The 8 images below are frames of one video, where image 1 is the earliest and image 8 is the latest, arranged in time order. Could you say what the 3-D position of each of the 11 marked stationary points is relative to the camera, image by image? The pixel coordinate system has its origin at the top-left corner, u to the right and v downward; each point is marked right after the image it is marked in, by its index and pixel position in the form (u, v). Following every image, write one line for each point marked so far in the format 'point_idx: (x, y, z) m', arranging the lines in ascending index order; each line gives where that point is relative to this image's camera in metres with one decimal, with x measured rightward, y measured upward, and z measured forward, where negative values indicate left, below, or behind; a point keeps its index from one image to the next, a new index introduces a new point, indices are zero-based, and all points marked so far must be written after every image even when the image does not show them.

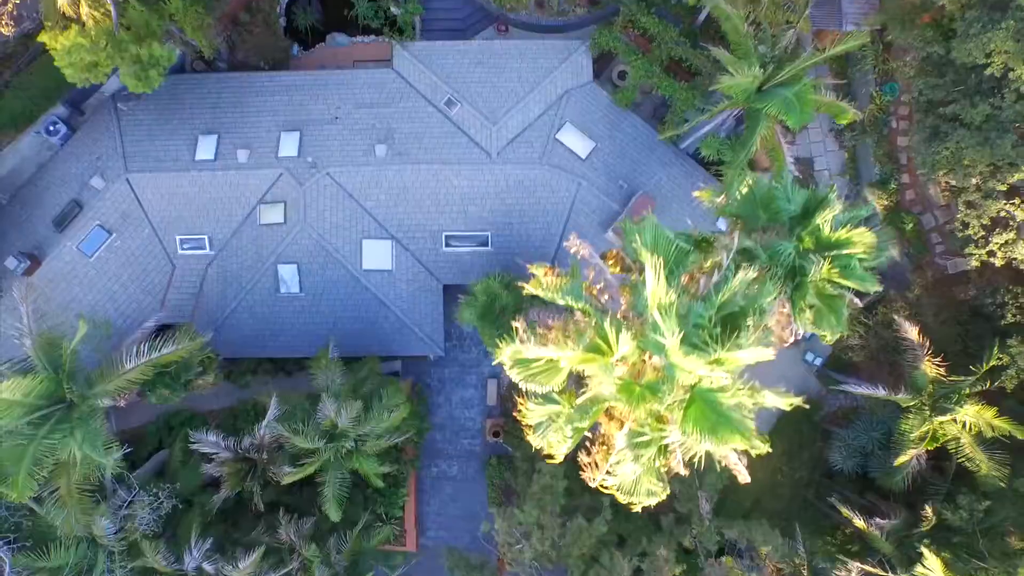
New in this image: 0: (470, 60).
0: (-6.3, +34.5, +19.4) m
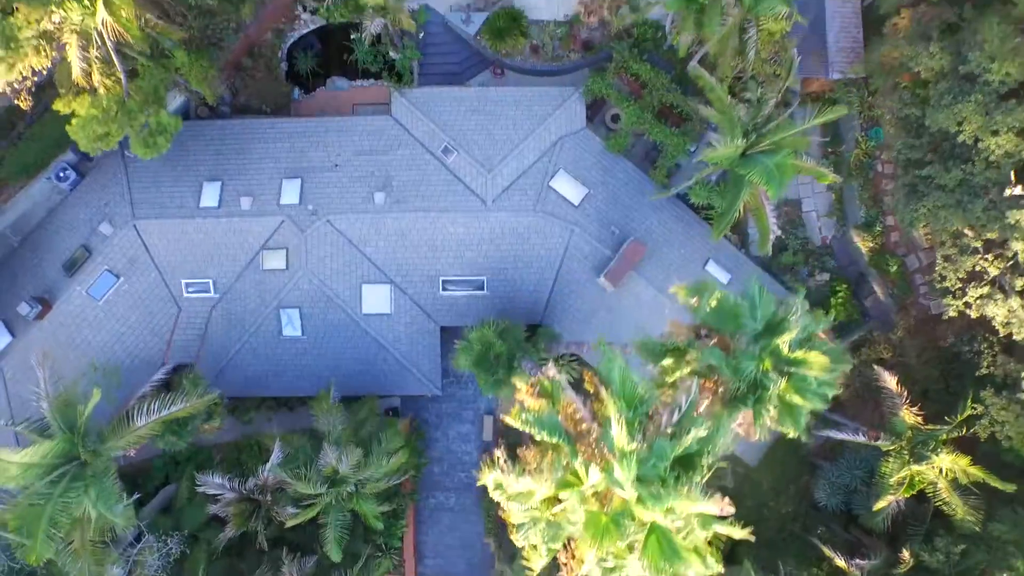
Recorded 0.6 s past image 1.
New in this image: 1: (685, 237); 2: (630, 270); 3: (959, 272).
0: (-7.0, +28.1, +20.0) m
1: (+26.3, +7.8, +19.7) m
2: (+17.3, +2.6, +18.9) m
3: (+52.5, +3.3, +15.0) m
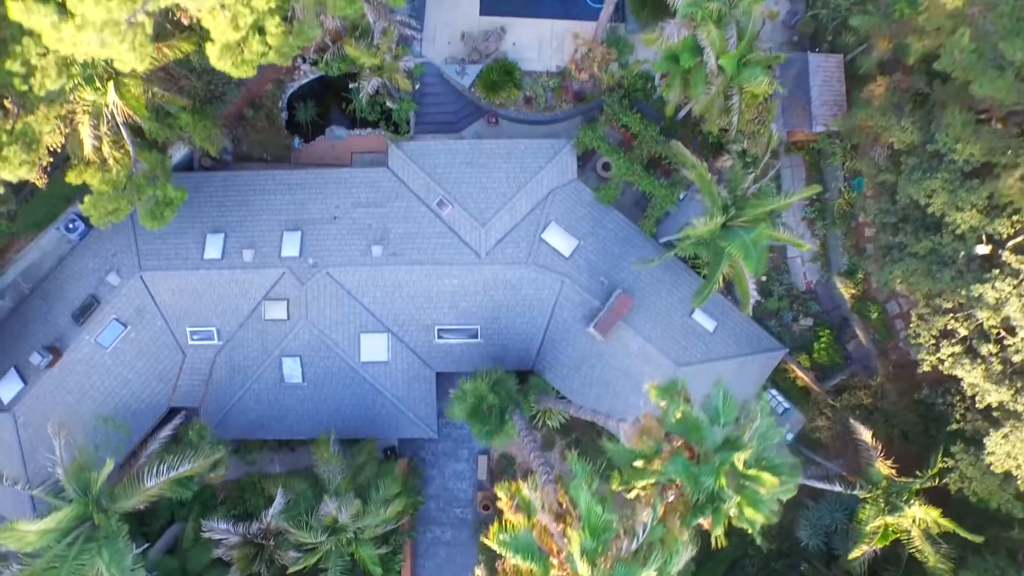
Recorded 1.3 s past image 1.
0: (-8.1, +20.5, +20.7) m
1: (+25.2, +0.2, +20.4) m
2: (+16.2, -5.0, +19.7) m
3: (+51.4, -4.3, +15.7) m
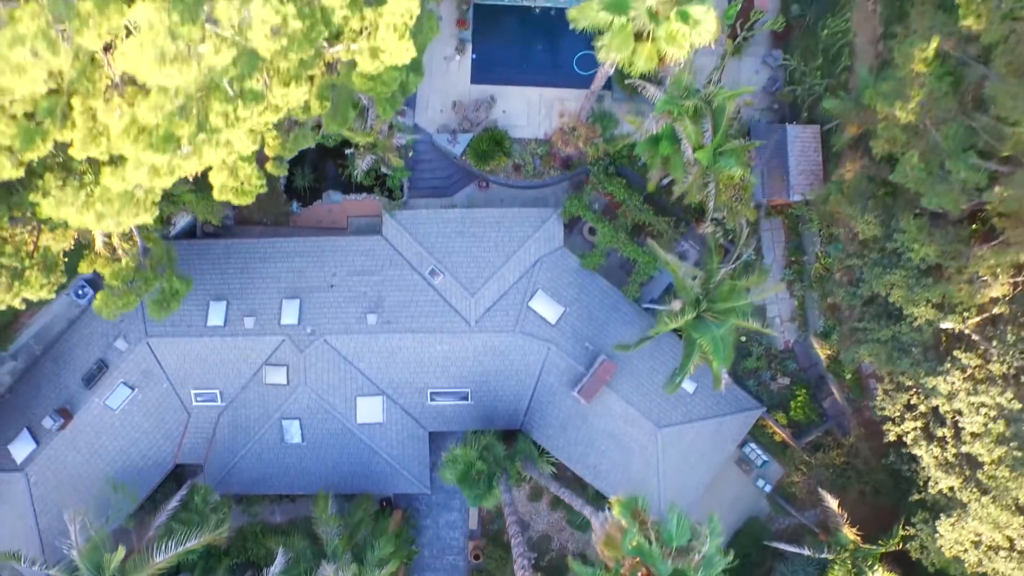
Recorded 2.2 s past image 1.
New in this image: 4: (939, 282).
0: (-10.0, +9.9, +21.6) m
1: (+23.4, -10.4, +21.3) m
2: (+14.3, -15.6, +20.6) m
3: (+49.6, -14.9, +16.7) m
4: (+49.6, +0.7, +14.9) m
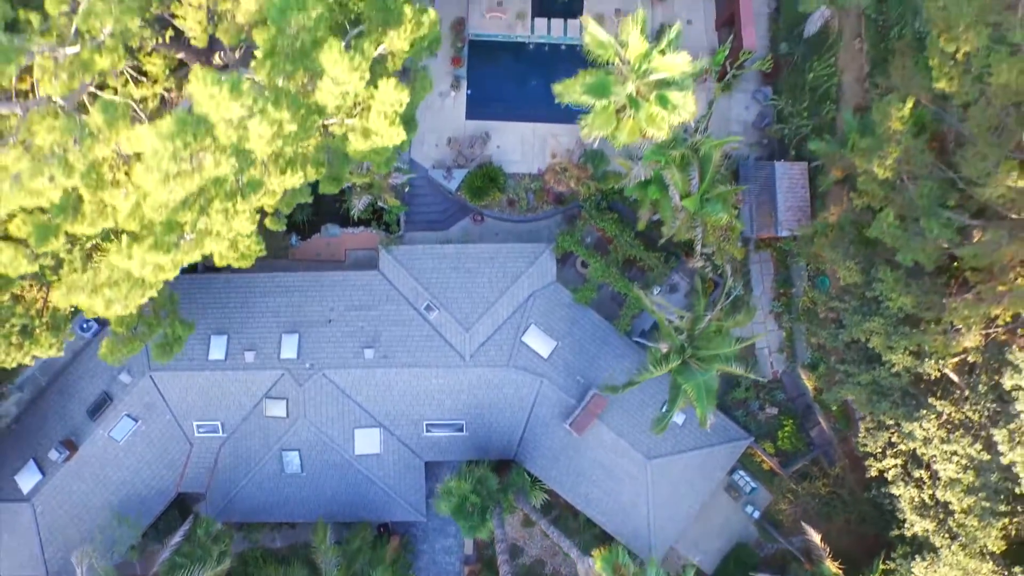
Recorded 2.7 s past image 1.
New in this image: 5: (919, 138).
0: (-11.0, +4.0, +22.1) m
1: (+22.3, -16.2, +21.9) m
2: (+13.3, -21.5, +21.2) m
3: (+48.5, -20.8, +17.2) m
4: (+48.5, -5.1, +15.5) m
5: (+47.7, +17.6, +15.2) m
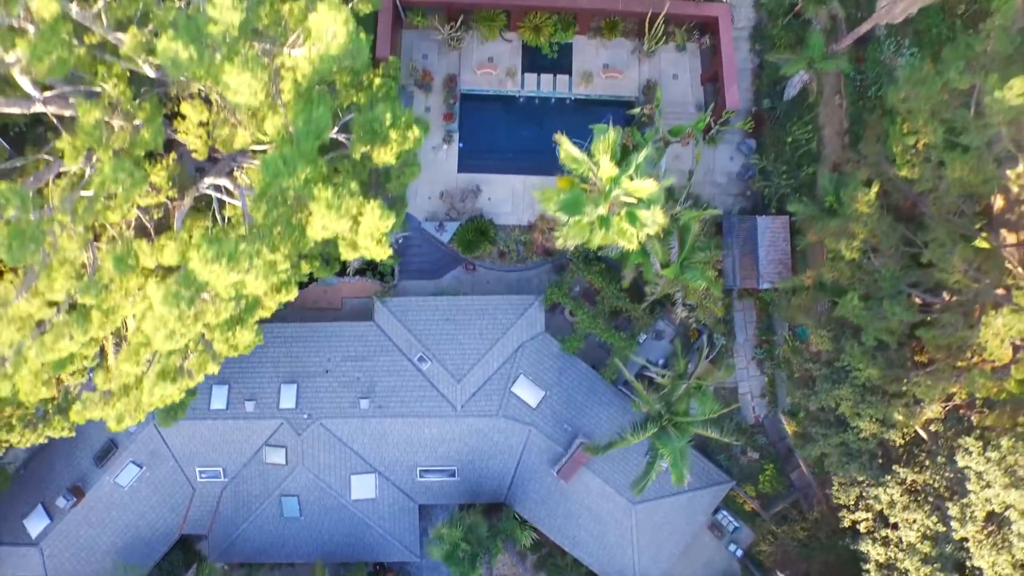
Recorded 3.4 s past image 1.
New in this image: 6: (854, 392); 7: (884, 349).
0: (-12.8, -5.0, +22.9) m
1: (+20.6, -25.3, +22.7) m
2: (+11.5, -30.5, +22.0) m
3: (+46.8, -29.8, +18.0) m
4: (+46.7, -14.1, +16.3) m
5: (+45.9, +8.5, +16.0) m
6: (+44.6, -13.4, +16.8) m
7: (+47.2, -7.9, +16.3) m
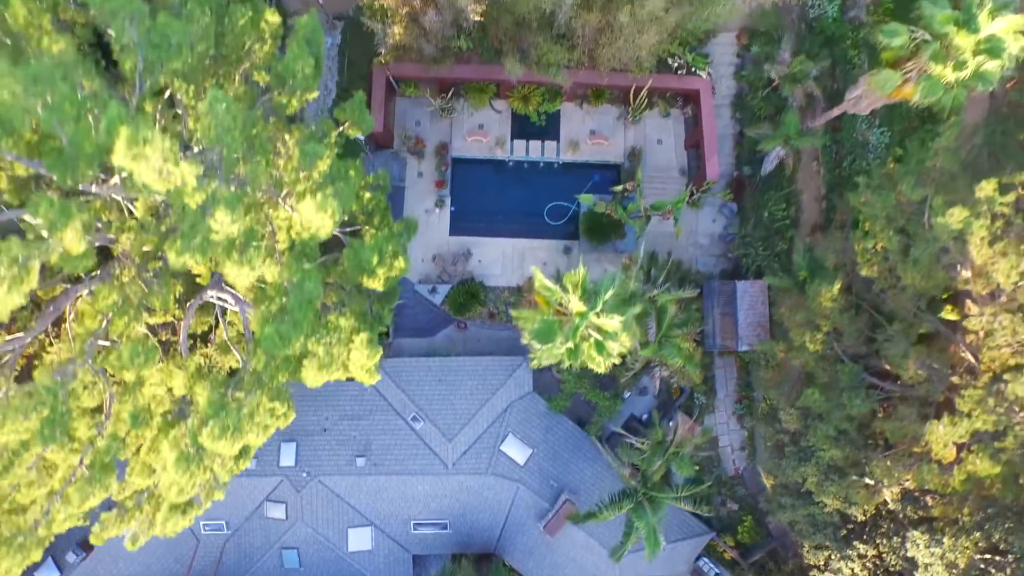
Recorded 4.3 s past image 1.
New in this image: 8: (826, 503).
0: (-14.8, -16.6, +24.0) m
1: (+18.6, -36.8, +23.8) m
2: (+9.5, -42.0, +23.2) m
3: (+44.8, -41.3, +19.2) m
4: (+44.7, -25.7, +17.3) m
5: (+43.9, -3.0, +17.0) m
6: (+42.5, -24.9, +17.8) m
7: (+45.2, -19.4, +17.3) m
8: (+44.1, -30.0, +18.1) m
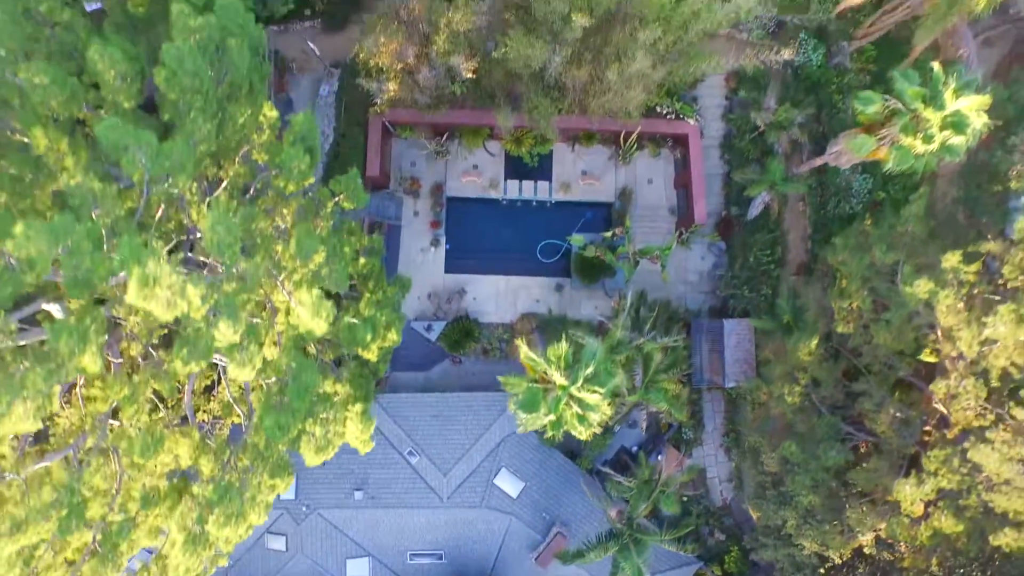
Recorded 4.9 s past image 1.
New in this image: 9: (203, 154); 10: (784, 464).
0: (-16.1, -23.9, +24.7) m
1: (+17.3, -44.1, +24.6) m
2: (+8.2, -49.3, +23.9) m
3: (+43.4, -48.6, +19.9) m
4: (+43.4, -33.0, +18.0) m
5: (+42.5, -10.3, +17.7) m
6: (+41.2, -32.2, +18.5) m
7: (+43.8, -26.7, +18.0) m
8: (+42.8, -37.3, +18.8) m
9: (-32.1, +14.7, +13.4) m
10: (+40.4, -25.6, +19.2) m
